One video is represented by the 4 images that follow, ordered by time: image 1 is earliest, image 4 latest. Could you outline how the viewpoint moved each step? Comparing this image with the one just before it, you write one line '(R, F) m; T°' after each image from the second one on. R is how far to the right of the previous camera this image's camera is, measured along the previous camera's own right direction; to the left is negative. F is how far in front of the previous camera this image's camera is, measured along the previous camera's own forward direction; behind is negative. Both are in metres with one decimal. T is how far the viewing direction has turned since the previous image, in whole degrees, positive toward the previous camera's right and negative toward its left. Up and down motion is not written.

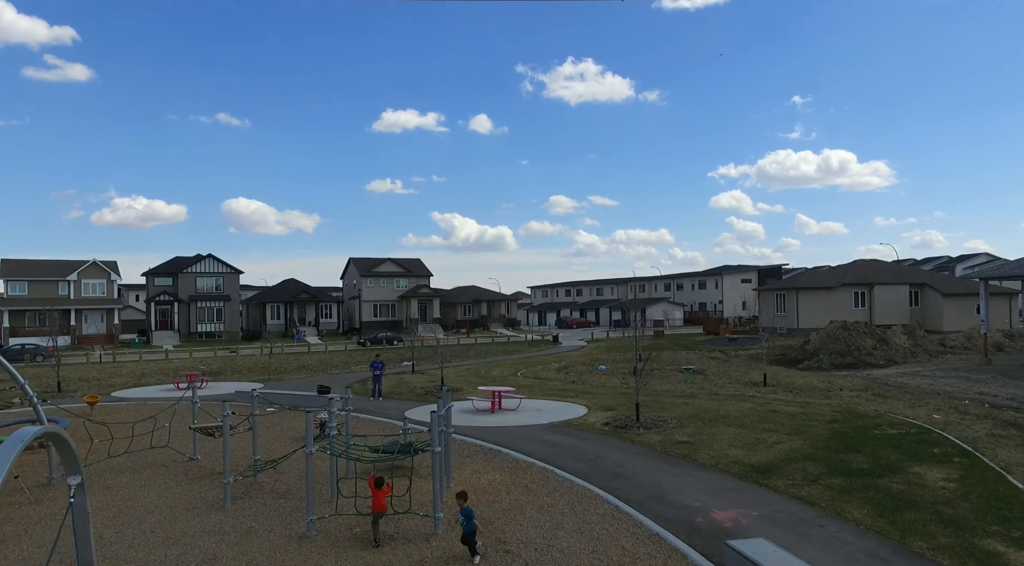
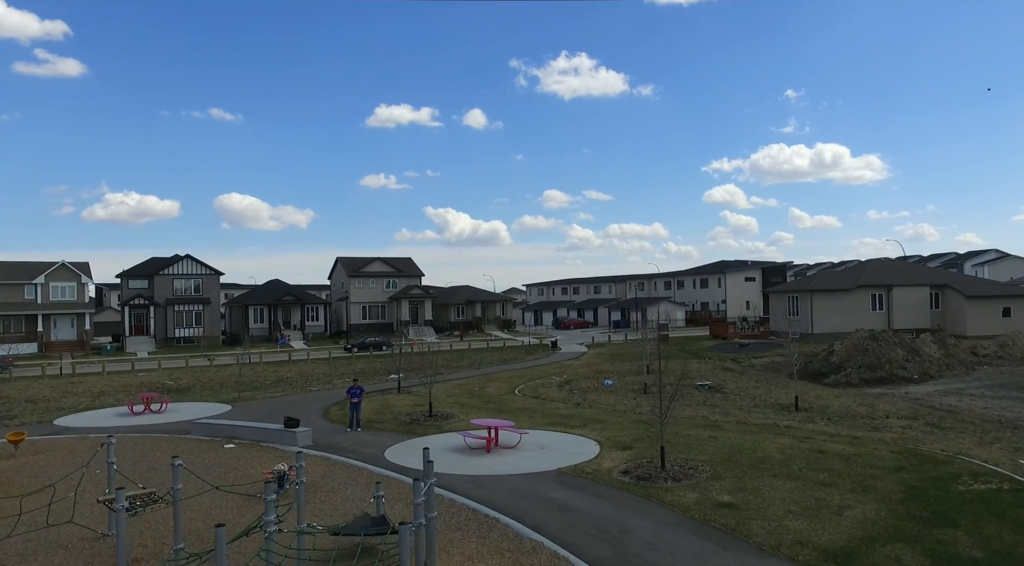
(-0.1, +2.8) m; 0°
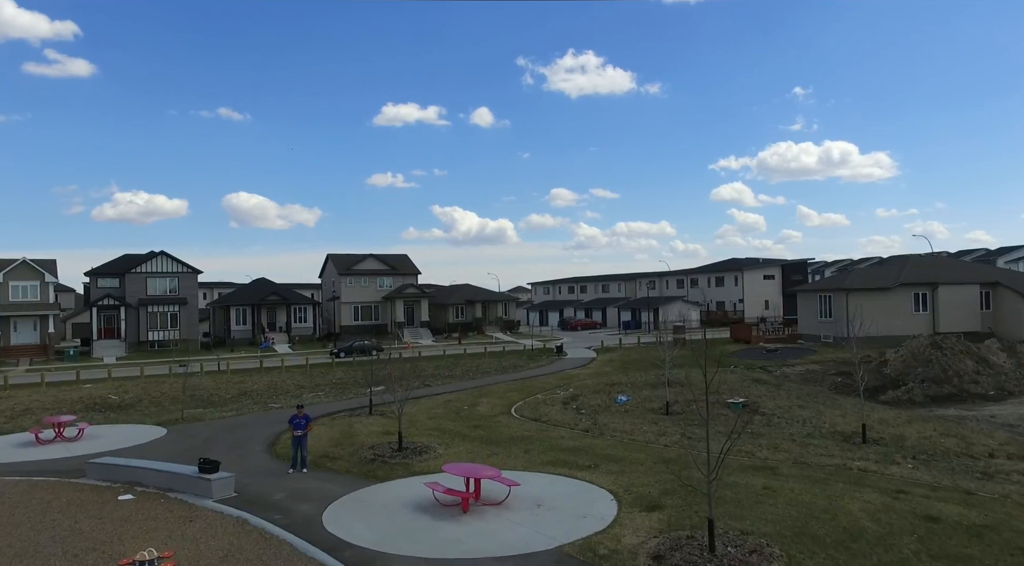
(+0.4, +4.3) m; -1°
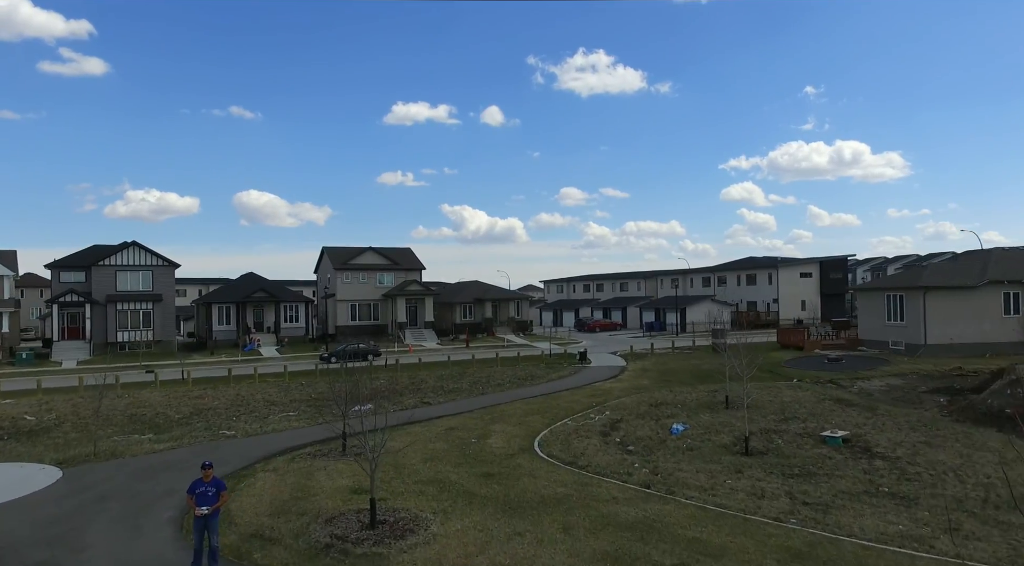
(-0.3, +5.6) m; -1°
